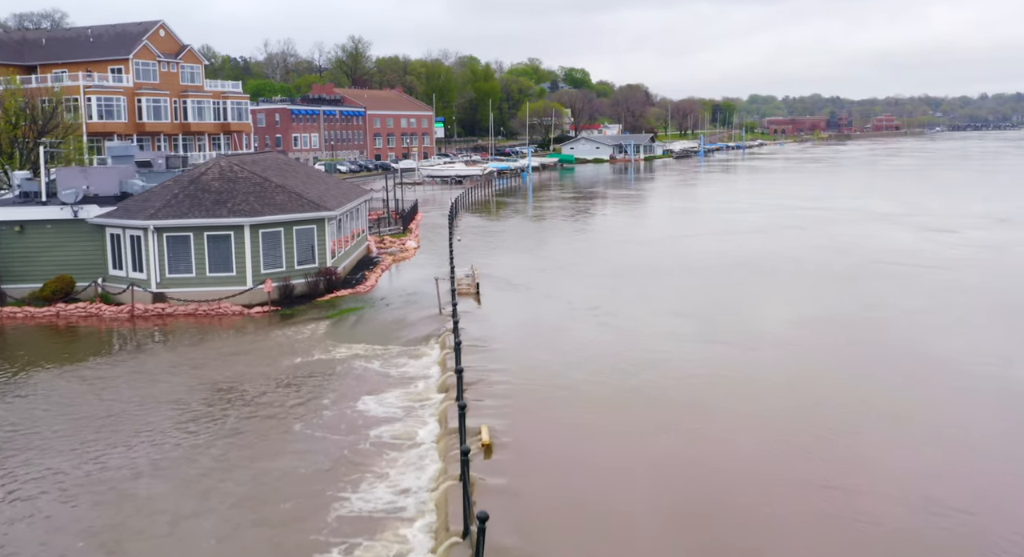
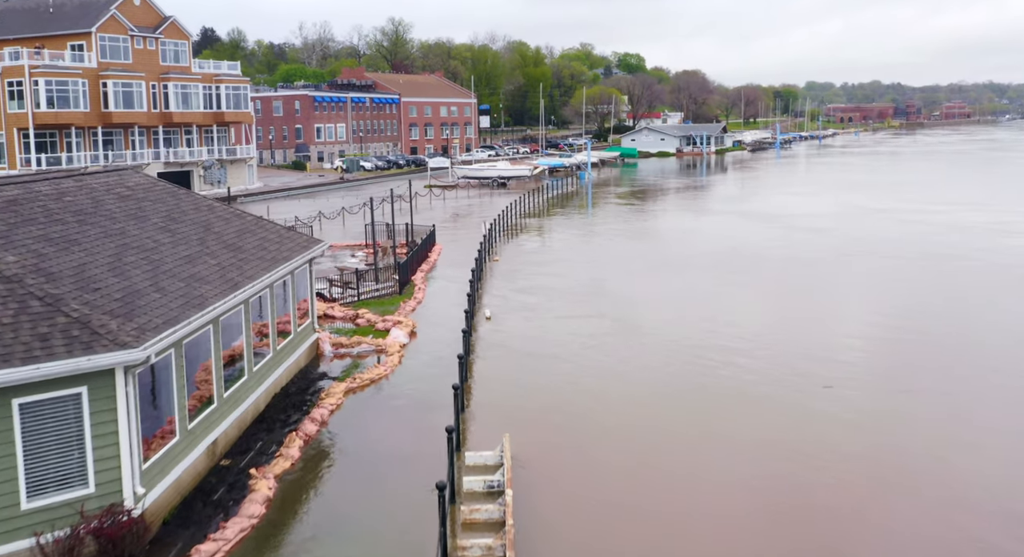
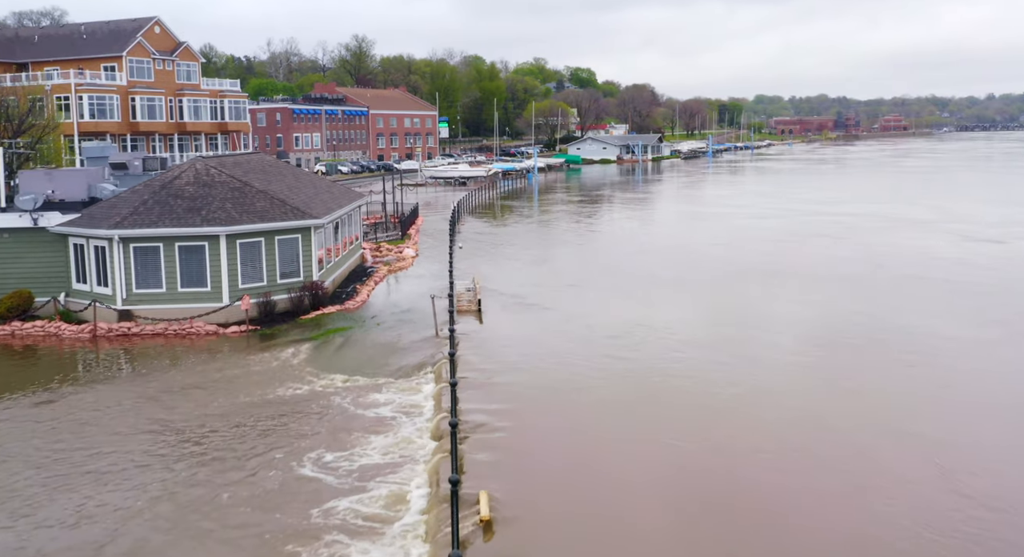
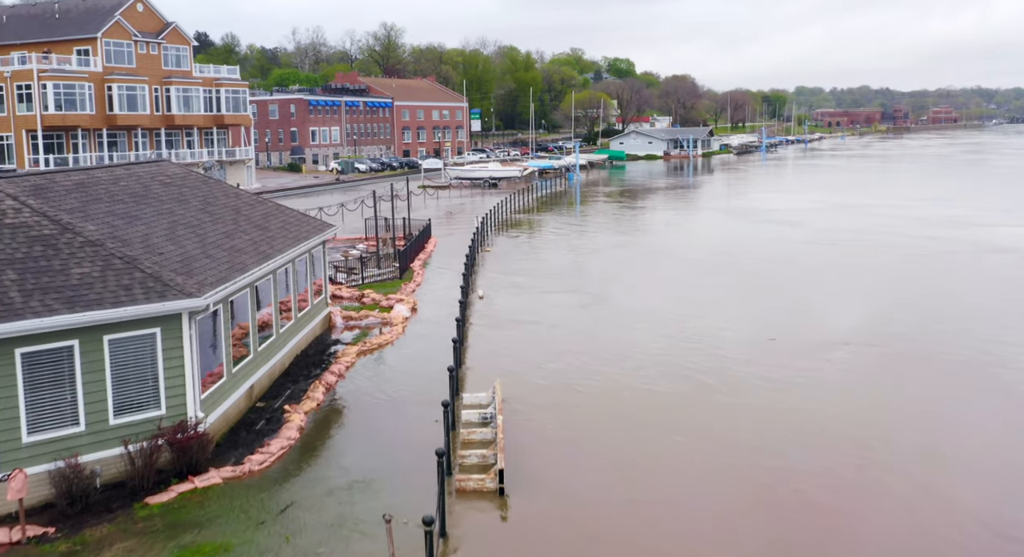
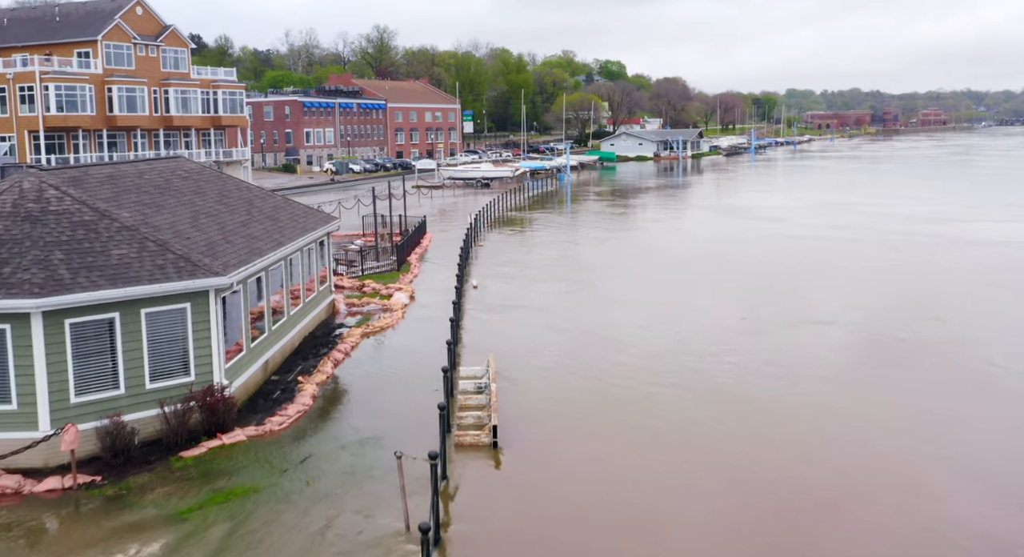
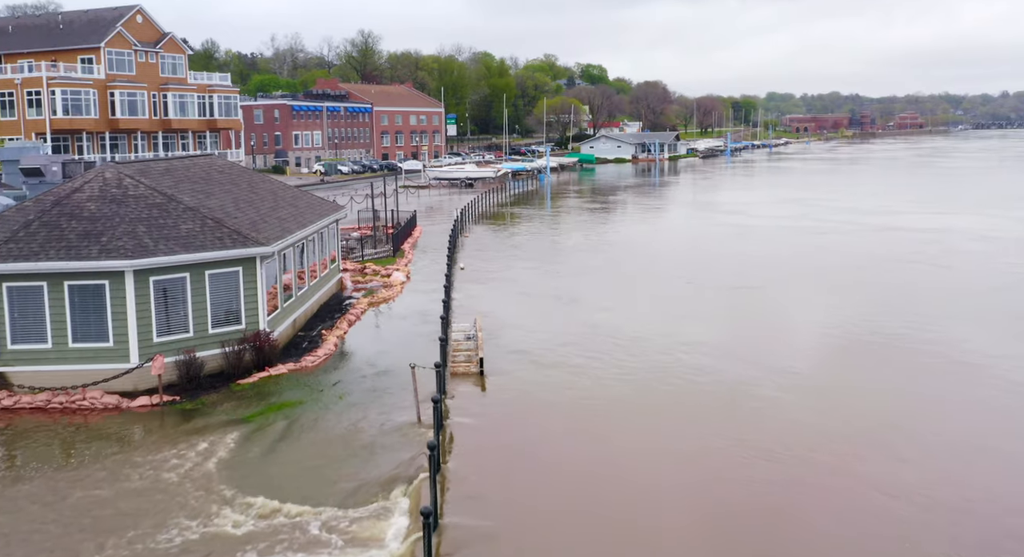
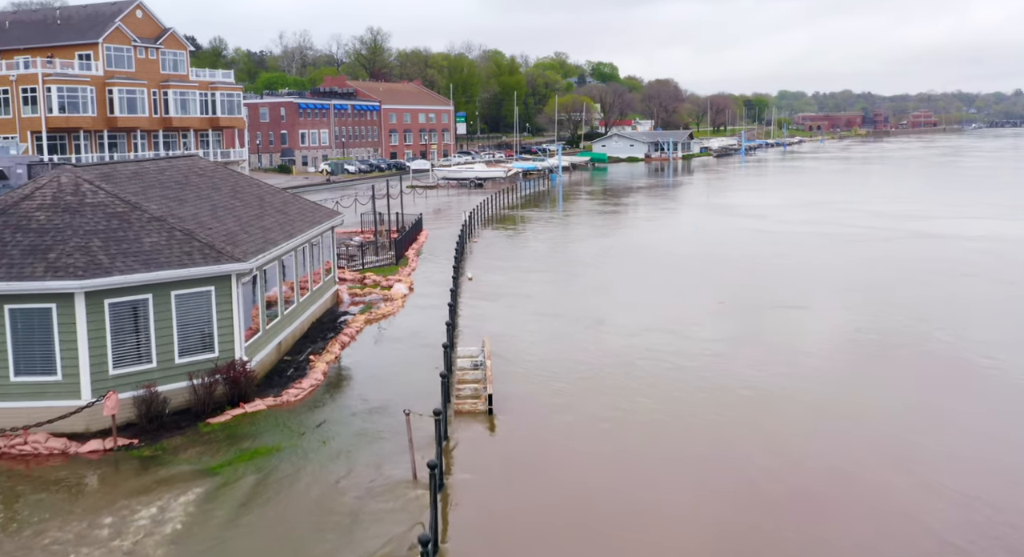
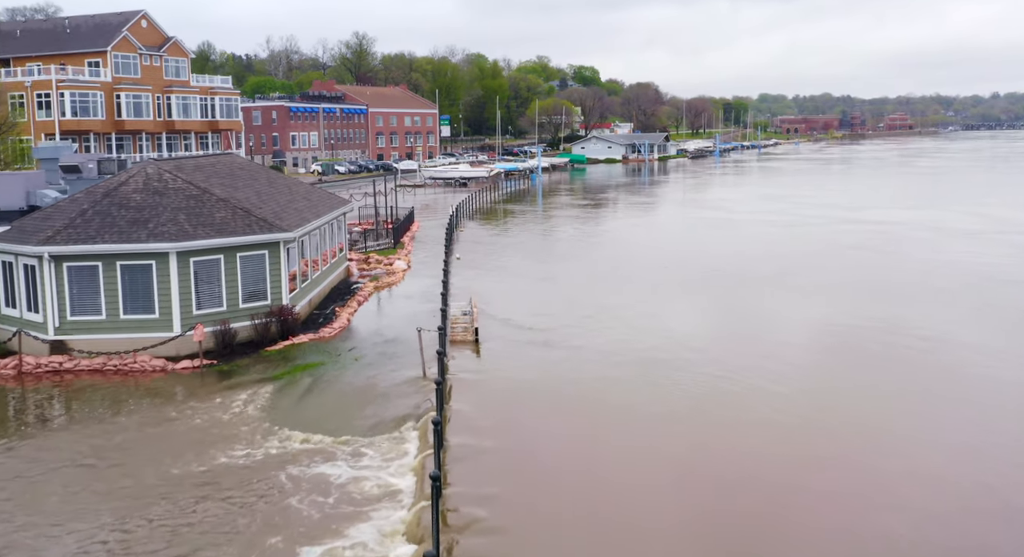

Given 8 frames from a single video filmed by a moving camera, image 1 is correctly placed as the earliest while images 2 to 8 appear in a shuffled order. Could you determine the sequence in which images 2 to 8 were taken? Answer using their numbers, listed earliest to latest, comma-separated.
3, 8, 6, 7, 5, 4, 2
